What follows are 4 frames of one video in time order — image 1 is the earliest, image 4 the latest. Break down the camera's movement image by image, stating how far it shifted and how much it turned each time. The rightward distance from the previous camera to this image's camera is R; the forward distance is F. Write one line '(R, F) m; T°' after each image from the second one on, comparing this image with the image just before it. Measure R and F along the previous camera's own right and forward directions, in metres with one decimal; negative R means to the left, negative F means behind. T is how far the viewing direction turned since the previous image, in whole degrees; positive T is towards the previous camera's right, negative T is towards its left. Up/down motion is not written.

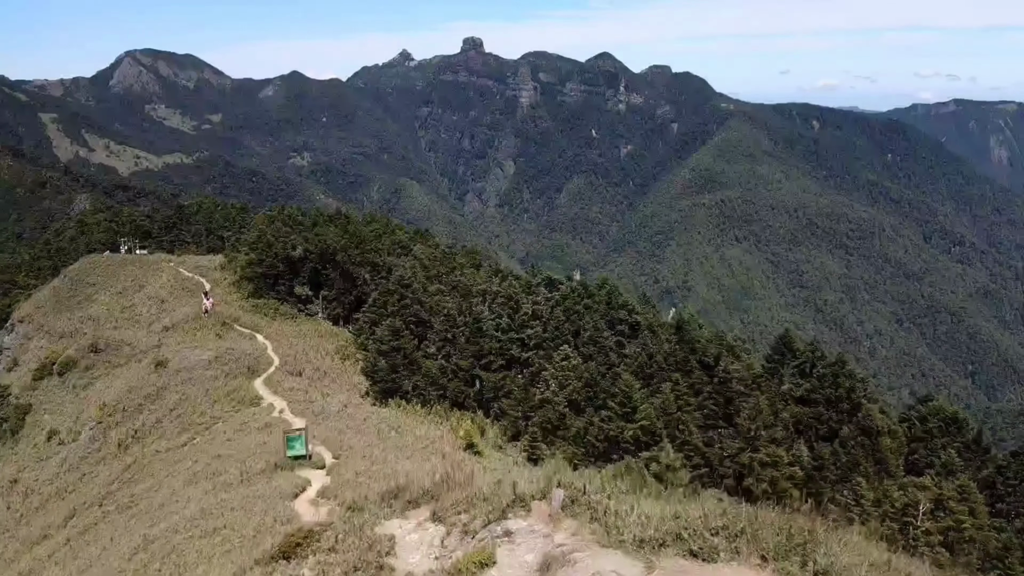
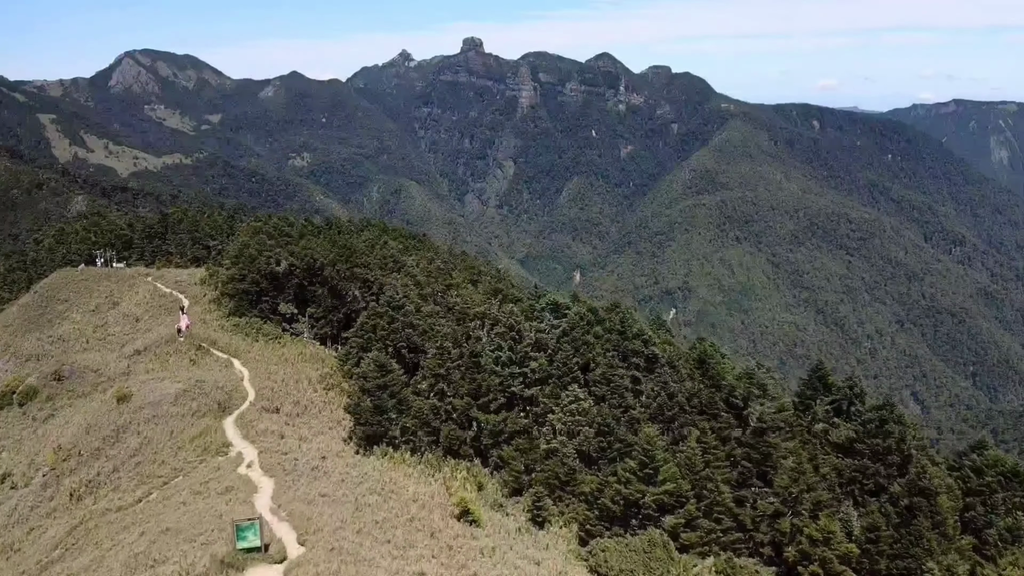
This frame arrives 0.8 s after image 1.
(0.0, +1.4) m; 0°
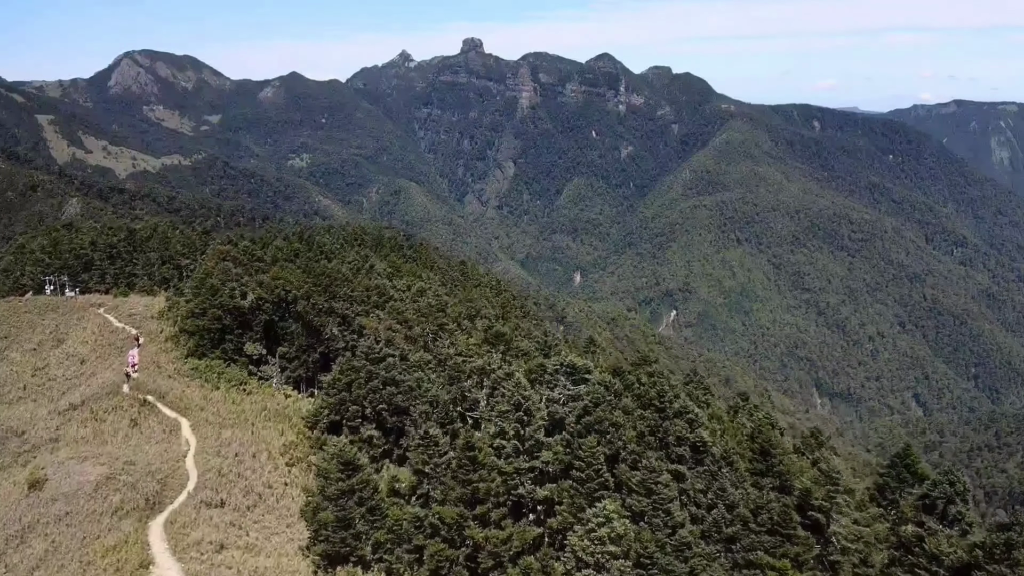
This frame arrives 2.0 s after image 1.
(-0.1, +2.6) m; 0°
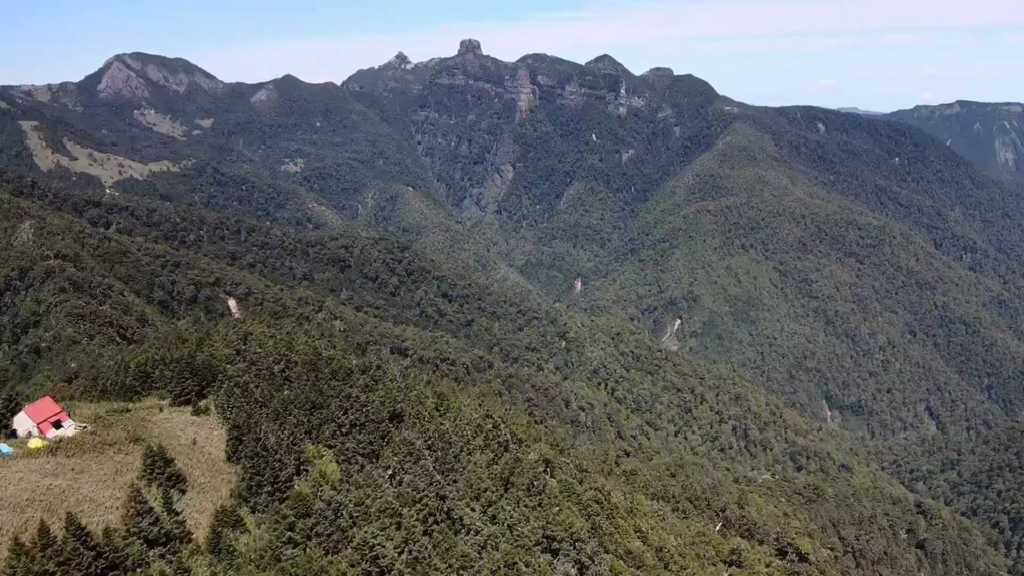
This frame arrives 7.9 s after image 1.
(-0.3, +17.9) m; 0°
